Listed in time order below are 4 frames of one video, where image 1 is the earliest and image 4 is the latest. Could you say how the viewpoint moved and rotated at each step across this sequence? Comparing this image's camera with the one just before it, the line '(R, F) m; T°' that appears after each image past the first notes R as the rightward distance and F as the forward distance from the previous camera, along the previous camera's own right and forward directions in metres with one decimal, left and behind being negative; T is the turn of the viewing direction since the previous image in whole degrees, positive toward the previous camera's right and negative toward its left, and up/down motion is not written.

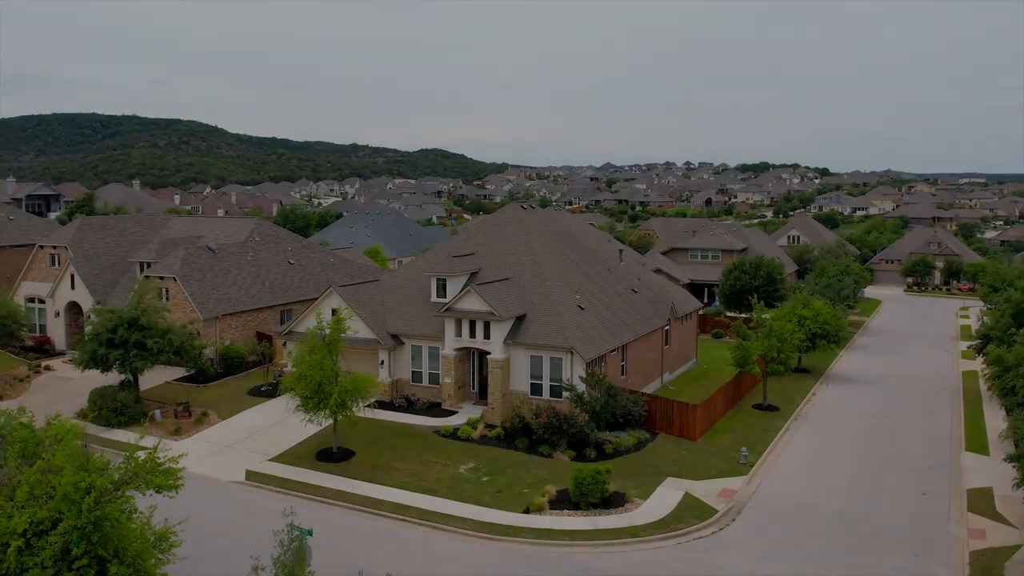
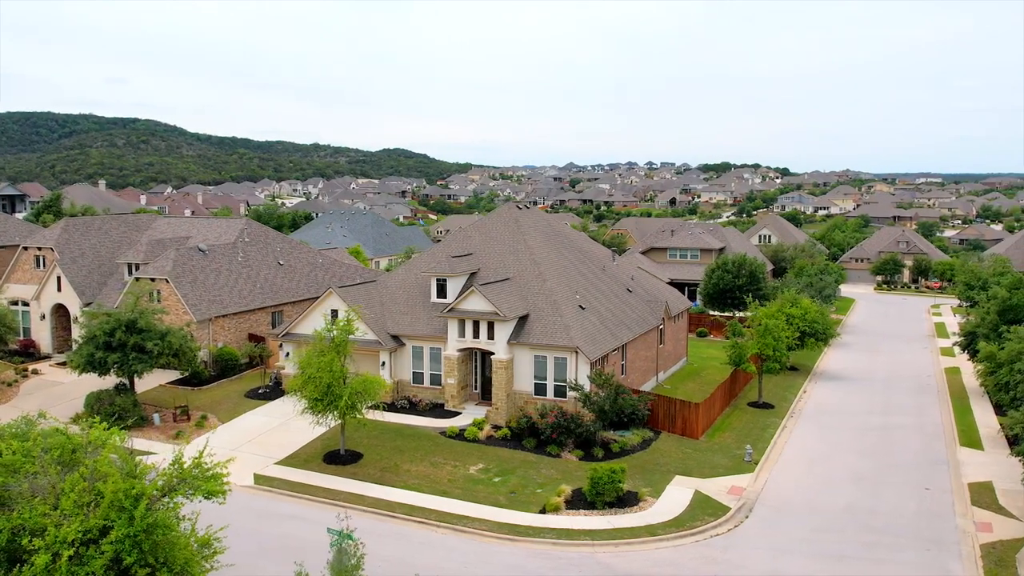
(-1.1, 0.0) m; +2°
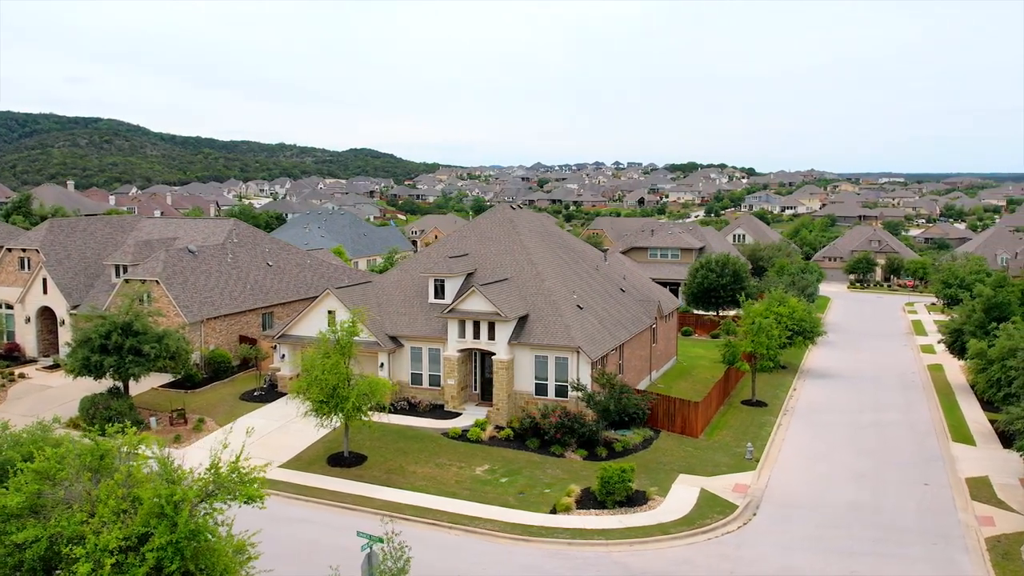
(-0.9, 0.0) m; +2°
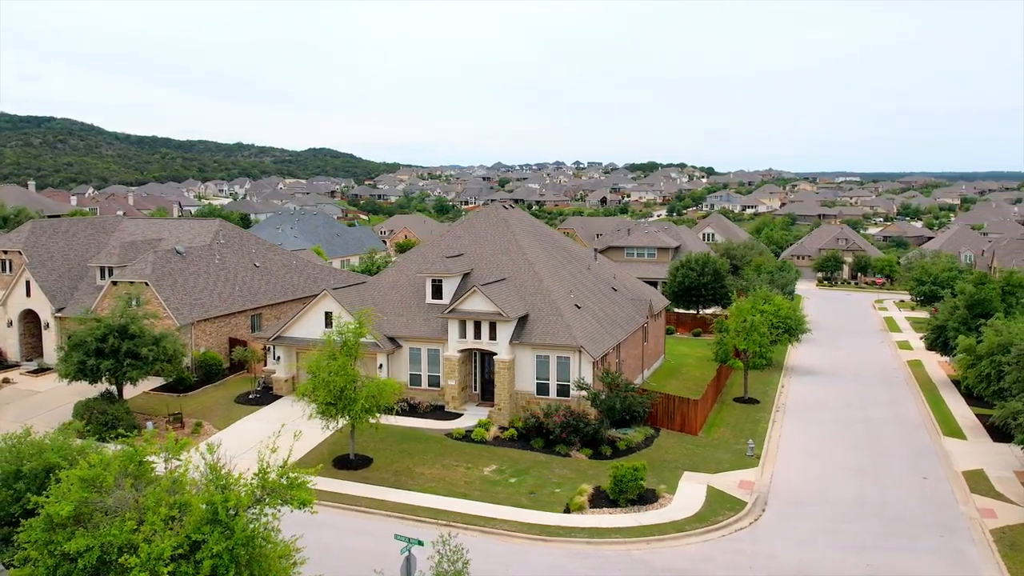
(-1.1, 0.0) m; +2°
